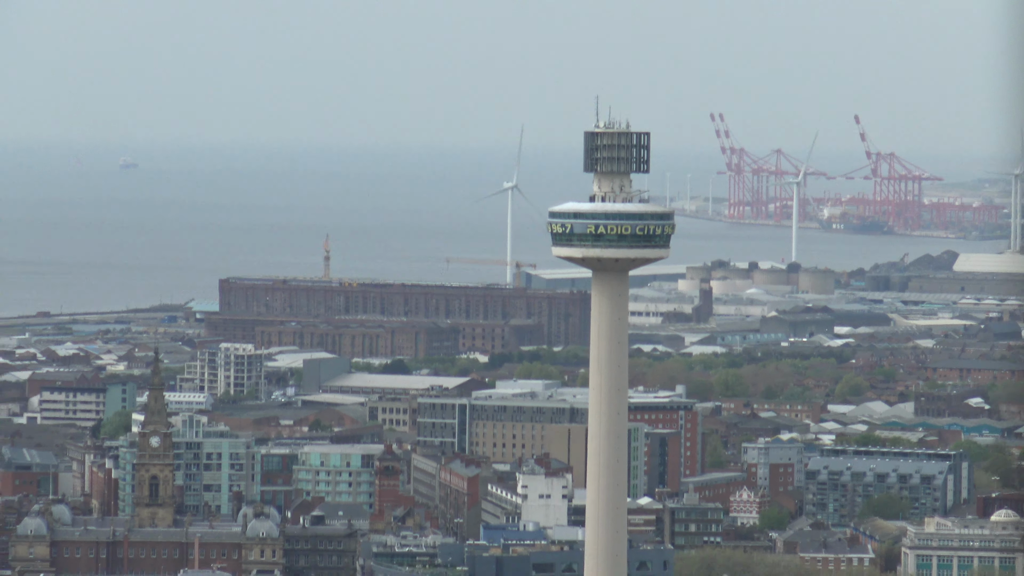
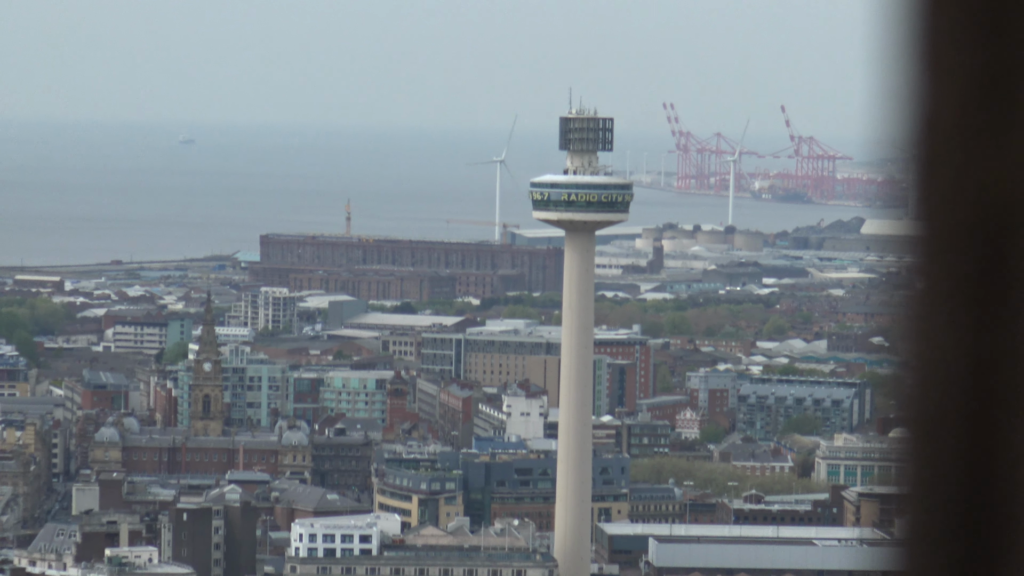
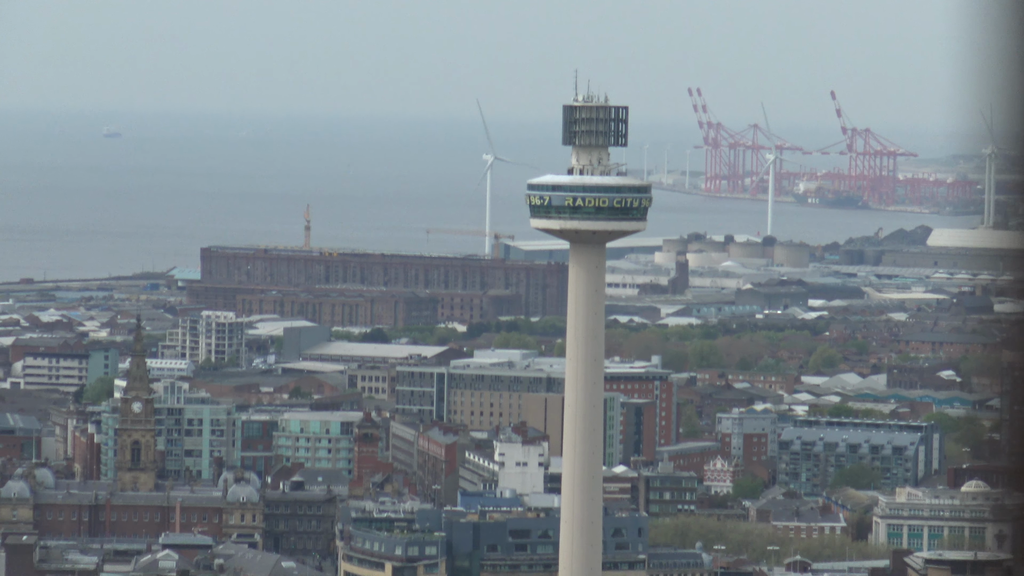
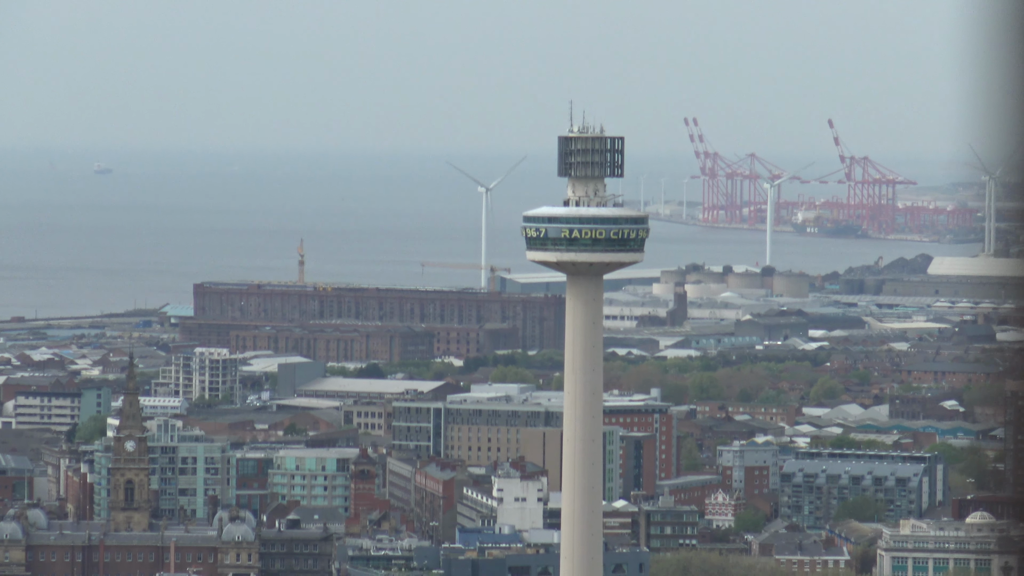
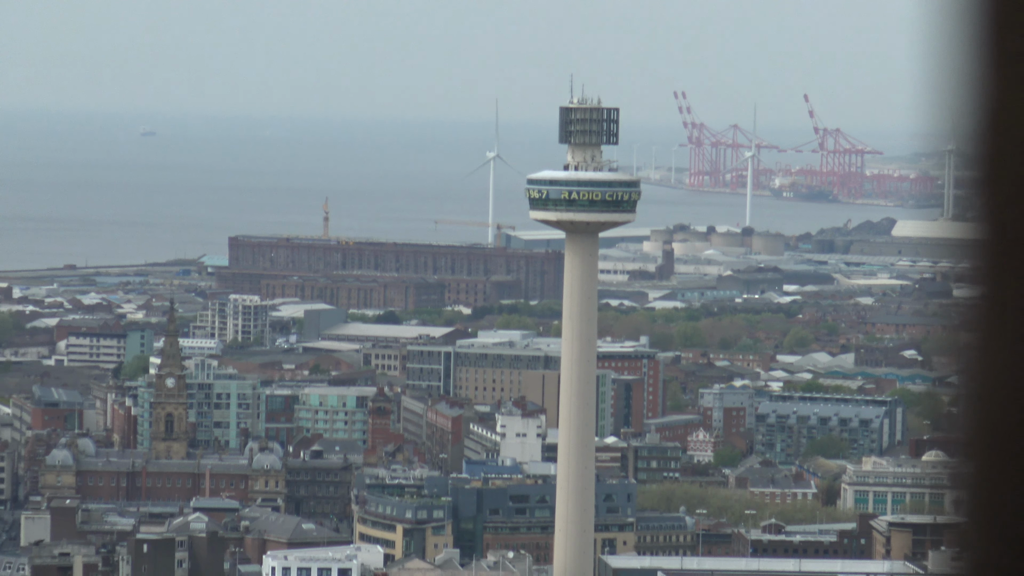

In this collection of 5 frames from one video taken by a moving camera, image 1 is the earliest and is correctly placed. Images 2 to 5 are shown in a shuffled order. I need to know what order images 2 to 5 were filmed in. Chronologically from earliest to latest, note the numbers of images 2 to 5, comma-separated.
4, 3, 5, 2
